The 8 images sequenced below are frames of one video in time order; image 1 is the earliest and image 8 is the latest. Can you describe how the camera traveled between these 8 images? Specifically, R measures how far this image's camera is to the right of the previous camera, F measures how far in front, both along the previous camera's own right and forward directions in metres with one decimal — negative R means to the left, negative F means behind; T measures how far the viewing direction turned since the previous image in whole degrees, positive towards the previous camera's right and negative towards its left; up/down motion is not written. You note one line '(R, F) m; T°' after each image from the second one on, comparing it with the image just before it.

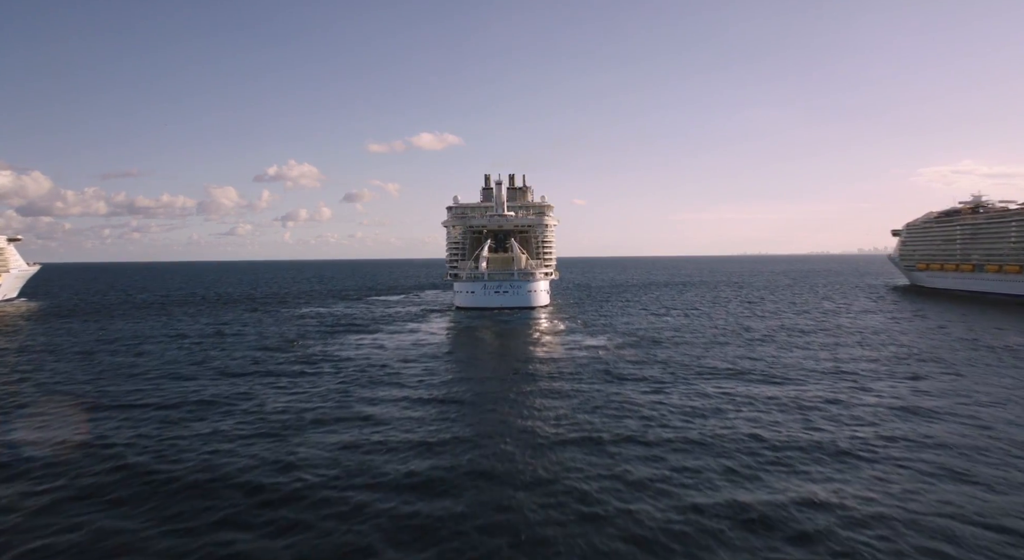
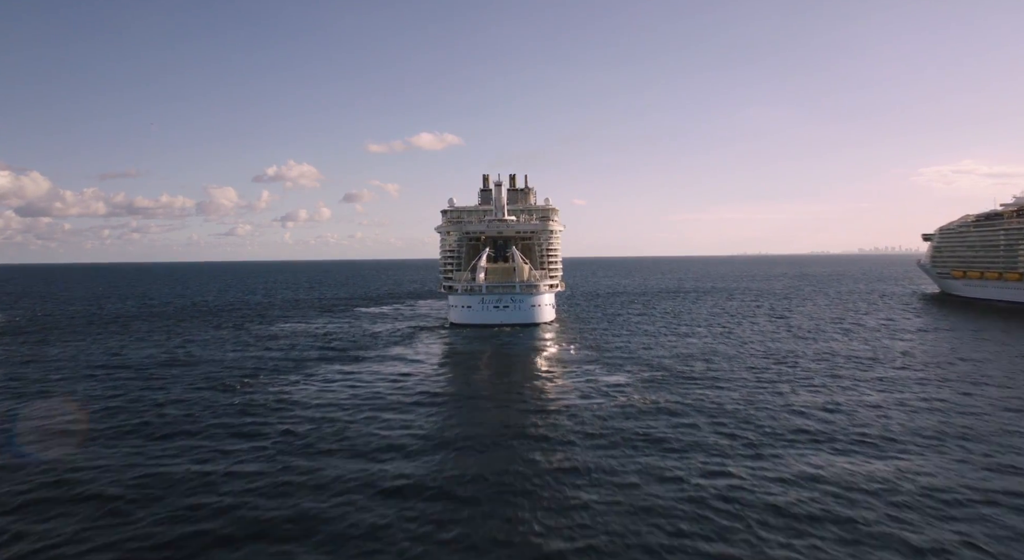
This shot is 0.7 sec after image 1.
(-0.2, +10.8) m; 0°
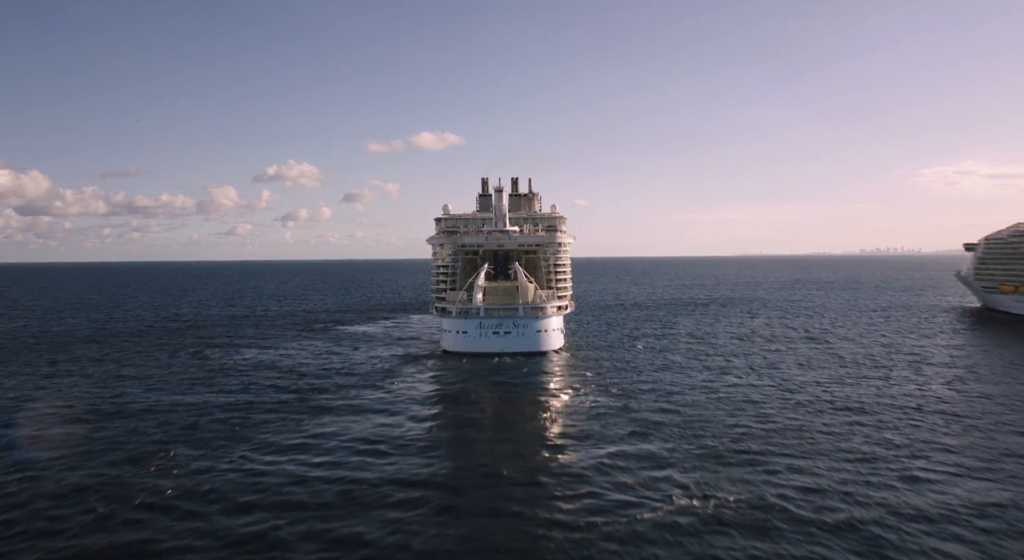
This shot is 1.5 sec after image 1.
(-0.2, +12.1) m; 0°
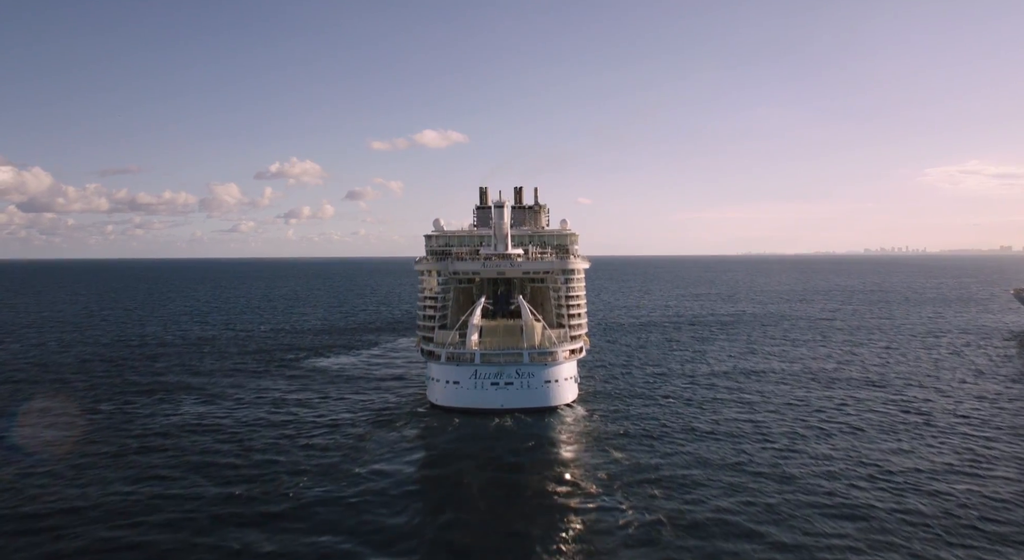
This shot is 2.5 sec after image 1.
(0.0, +14.6) m; 0°
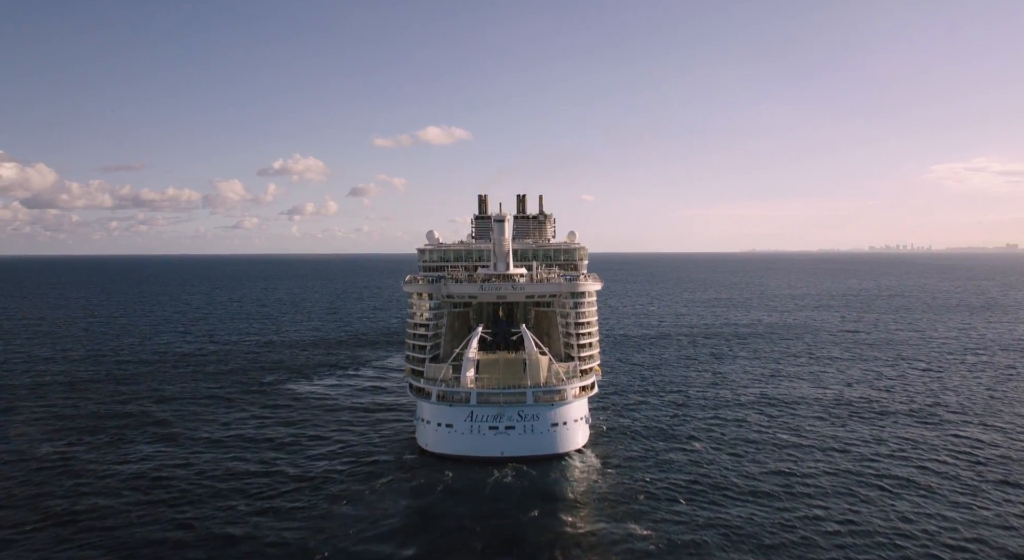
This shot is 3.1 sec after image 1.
(+0.1, +8.4) m; 0°
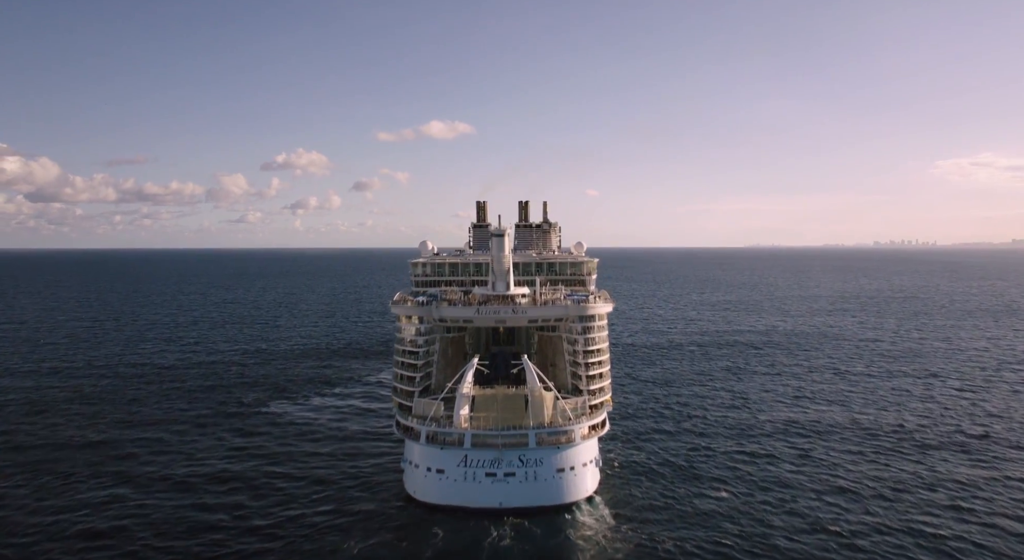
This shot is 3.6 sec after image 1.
(+0.2, +6.8) m; 0°
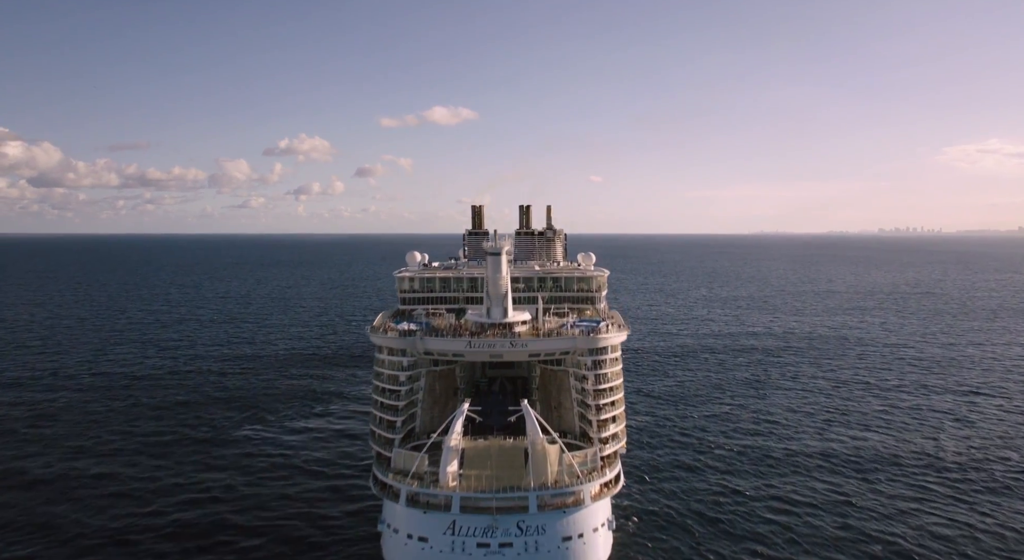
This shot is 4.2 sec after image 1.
(+0.3, +7.8) m; 0°
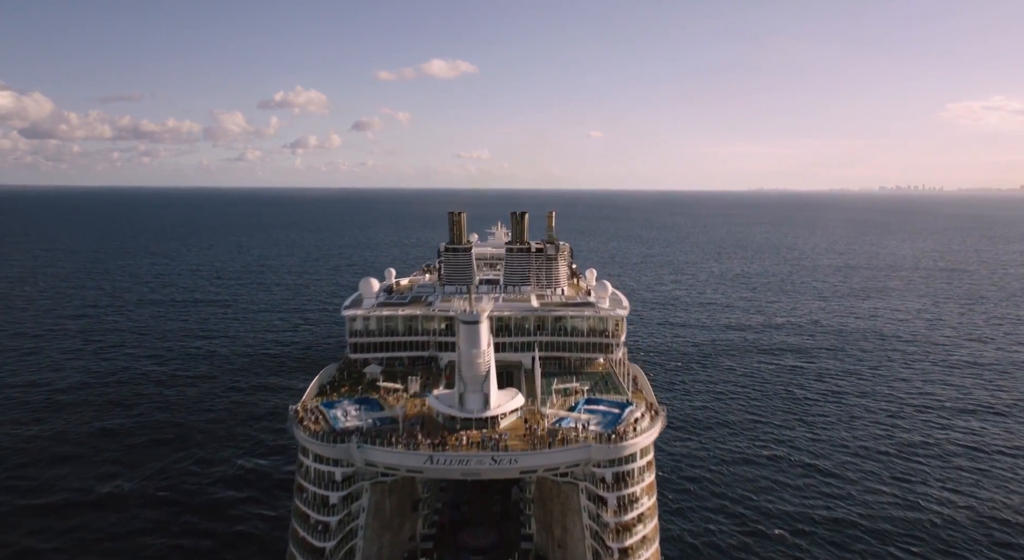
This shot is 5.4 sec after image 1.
(+0.6, +14.9) m; 0°
